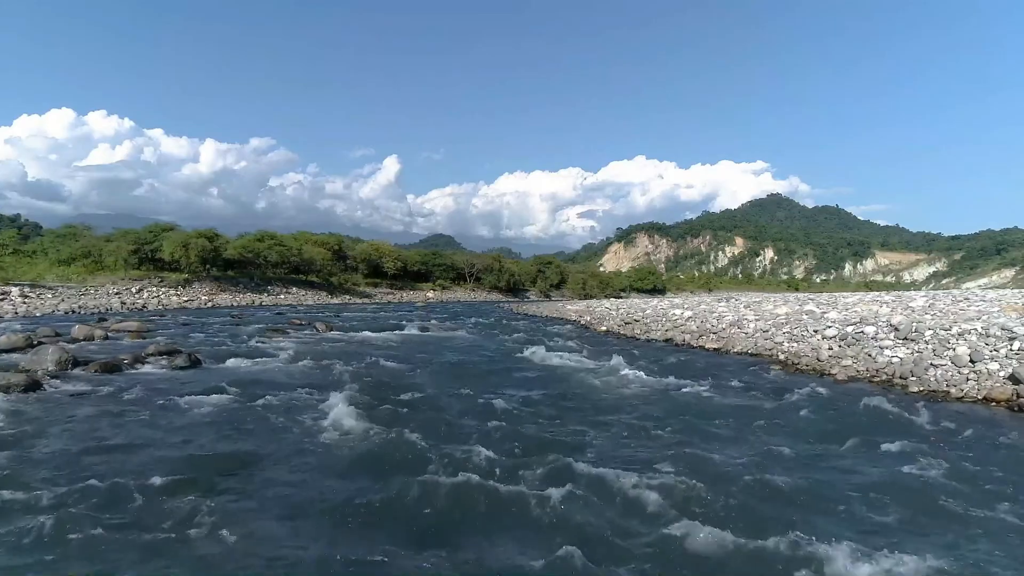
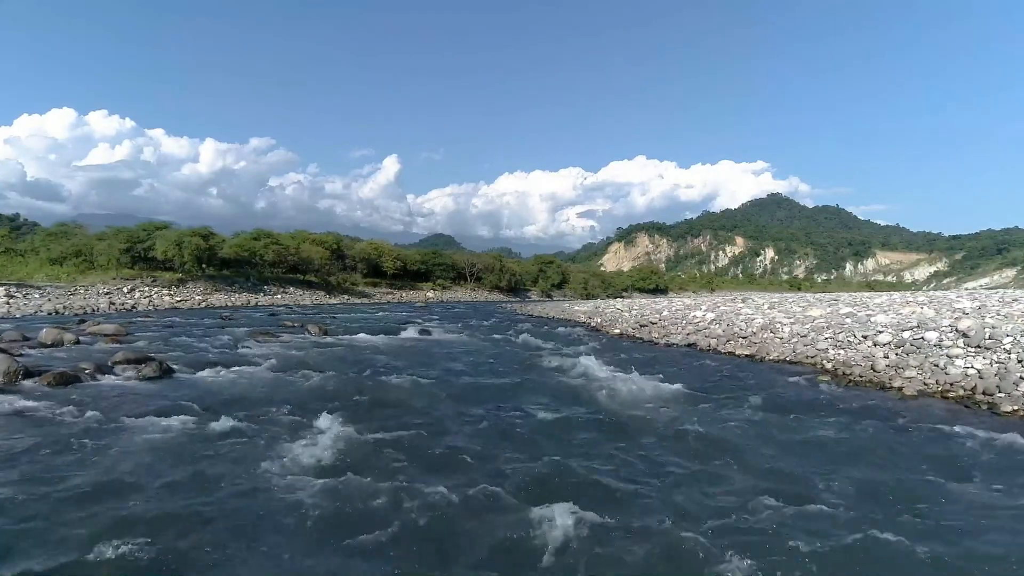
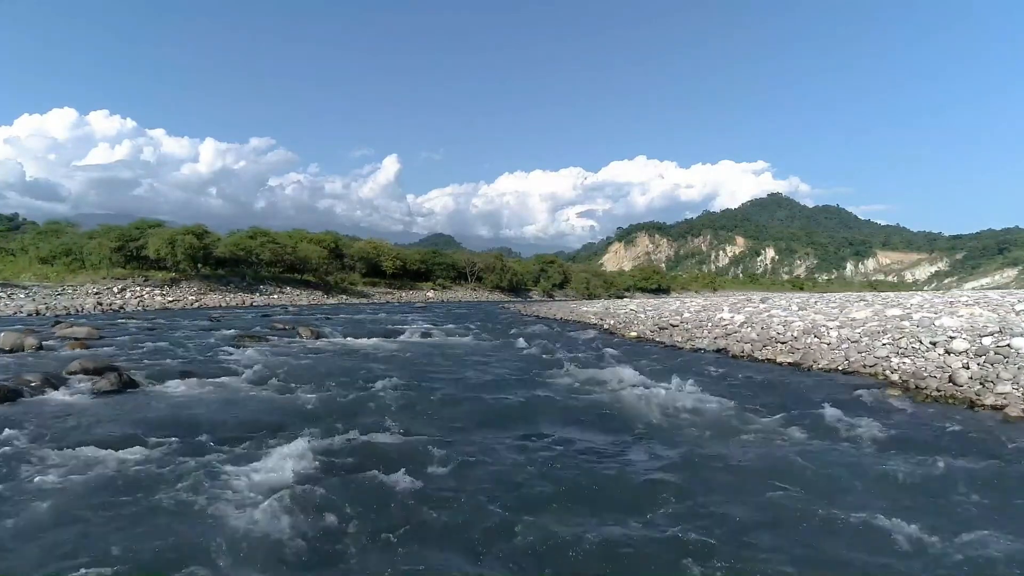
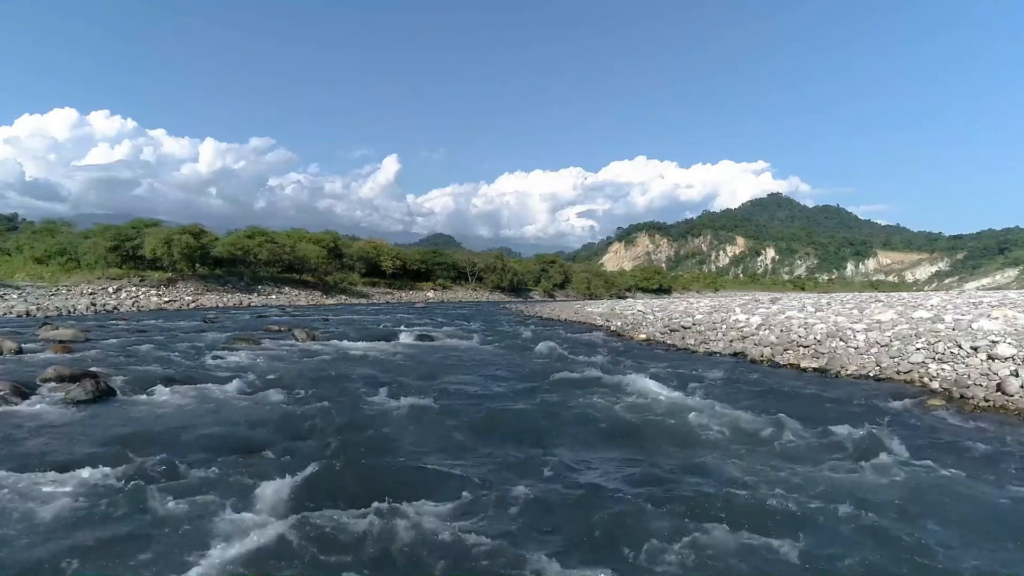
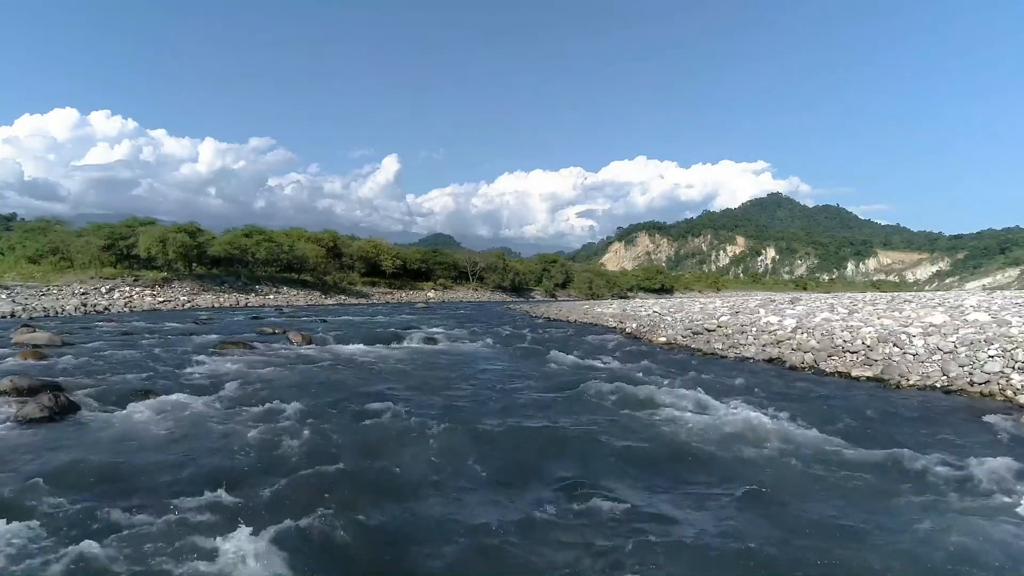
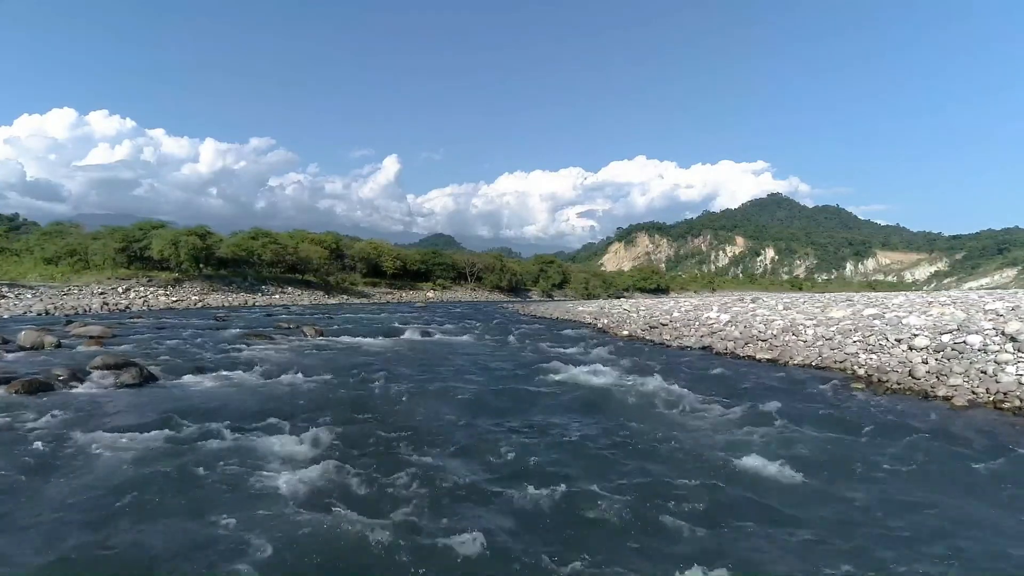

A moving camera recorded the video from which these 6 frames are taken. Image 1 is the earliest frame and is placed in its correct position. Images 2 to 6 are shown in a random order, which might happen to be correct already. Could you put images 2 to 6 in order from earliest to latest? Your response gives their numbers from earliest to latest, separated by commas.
2, 6, 3, 4, 5
